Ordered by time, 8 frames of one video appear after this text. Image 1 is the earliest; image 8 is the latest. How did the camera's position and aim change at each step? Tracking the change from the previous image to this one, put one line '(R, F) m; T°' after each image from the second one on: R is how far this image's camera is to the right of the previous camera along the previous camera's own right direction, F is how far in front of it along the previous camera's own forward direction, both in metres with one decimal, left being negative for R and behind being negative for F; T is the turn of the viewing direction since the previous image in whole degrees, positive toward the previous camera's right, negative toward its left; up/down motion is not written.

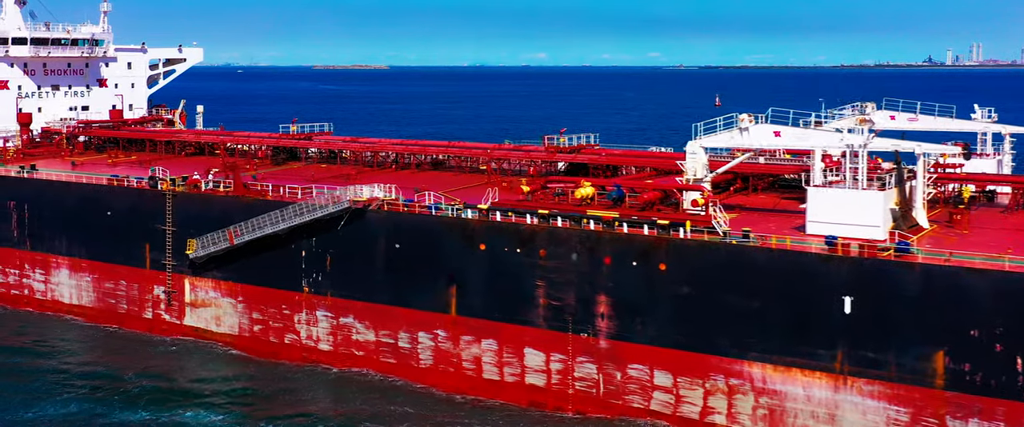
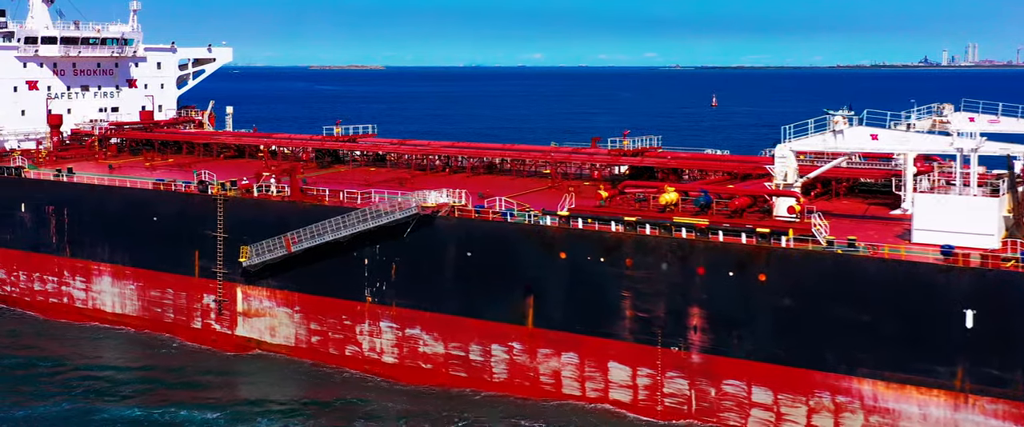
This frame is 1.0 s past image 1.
(-1.9, +1.1) m; 0°
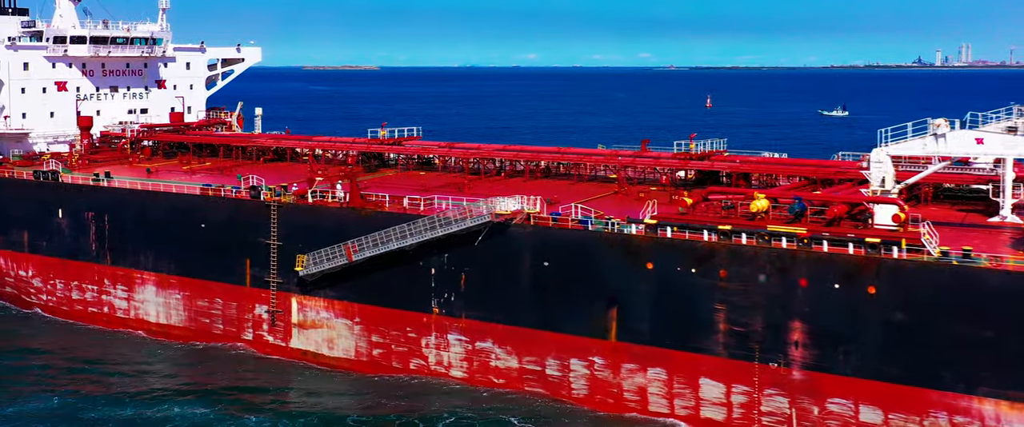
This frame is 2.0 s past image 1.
(-1.9, +1.2) m; 0°
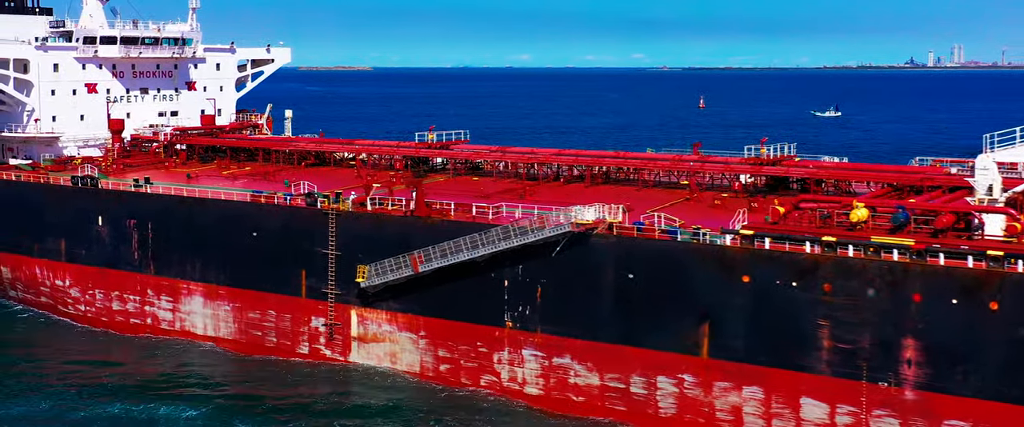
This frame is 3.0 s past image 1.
(-2.0, +1.1) m; 0°
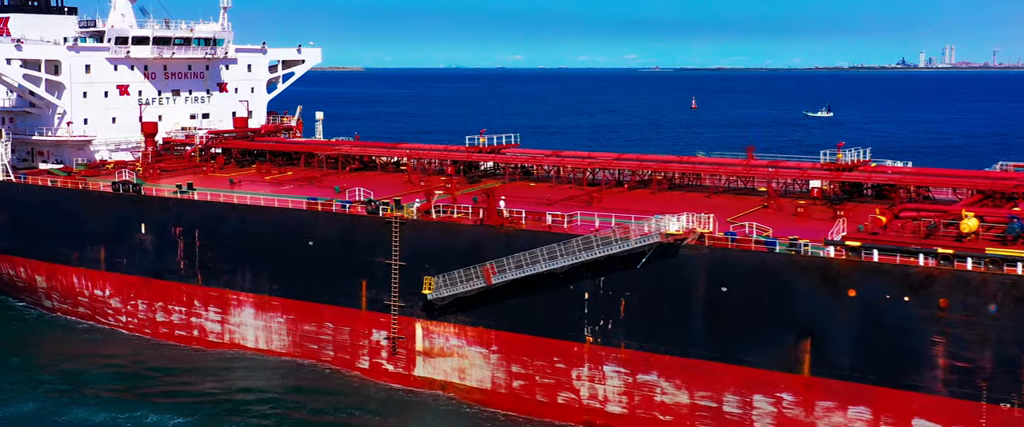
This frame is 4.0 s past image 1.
(-2.0, +1.1) m; 0°
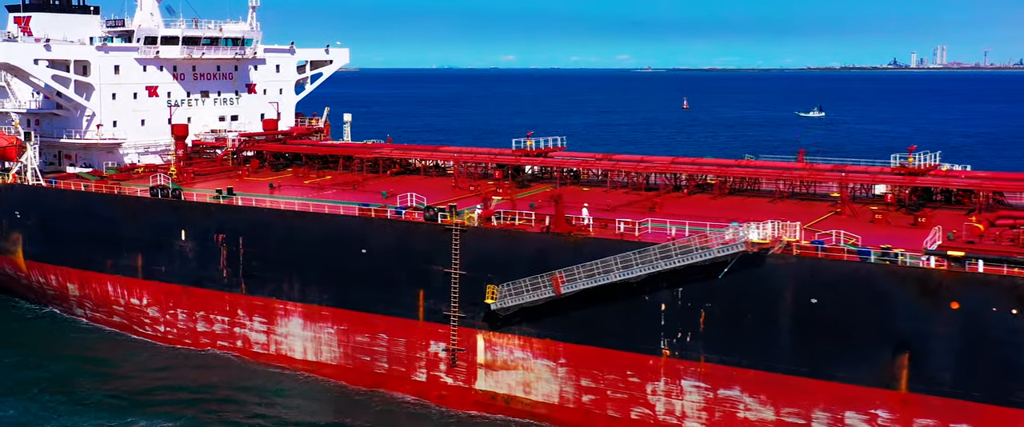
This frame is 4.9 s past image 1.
(-1.7, +1.0) m; 0°
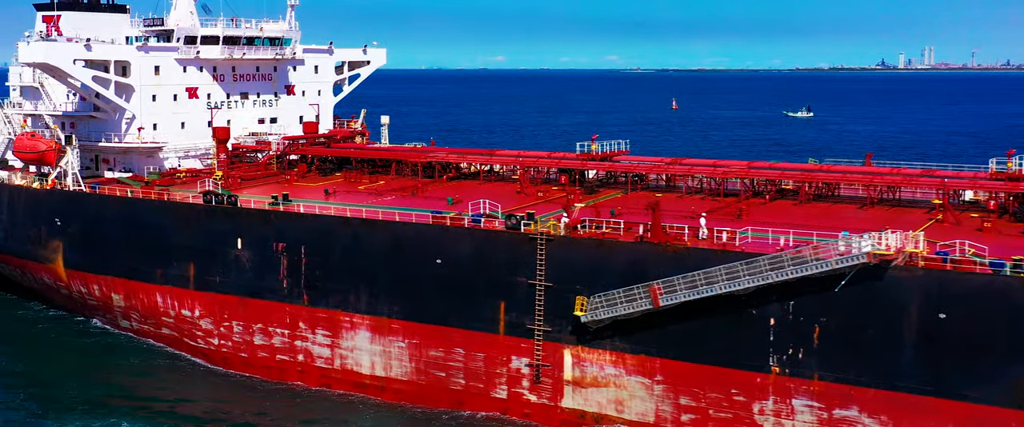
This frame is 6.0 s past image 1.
(-2.2, +1.2) m; 0°
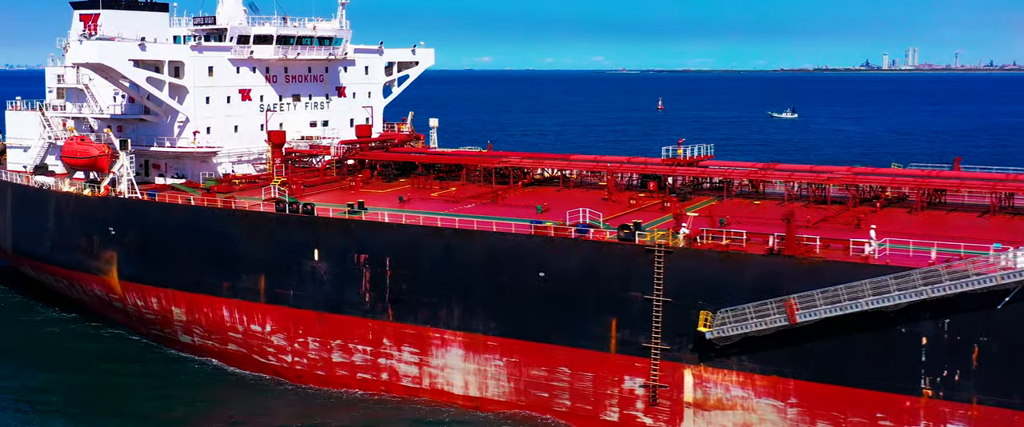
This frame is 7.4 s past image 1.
(-2.7, +1.5) m; +1°
